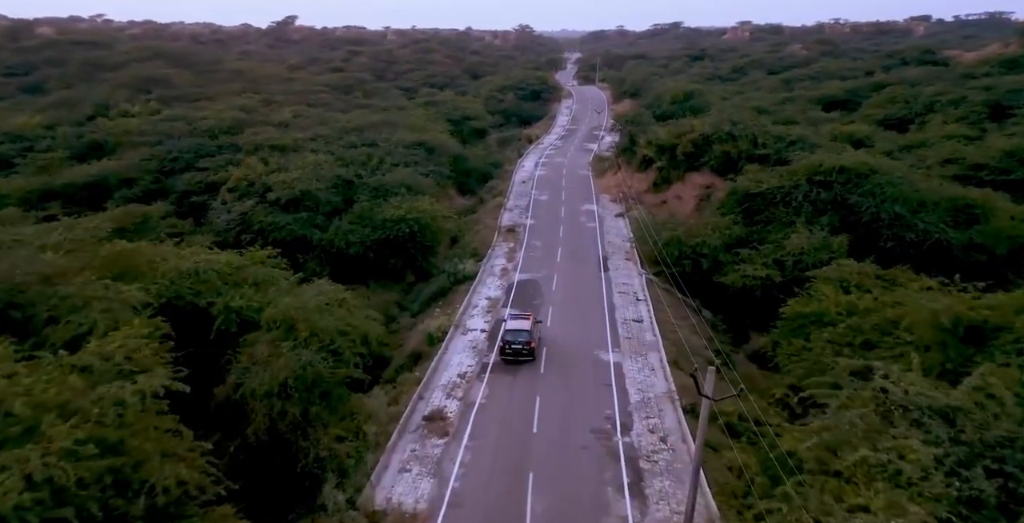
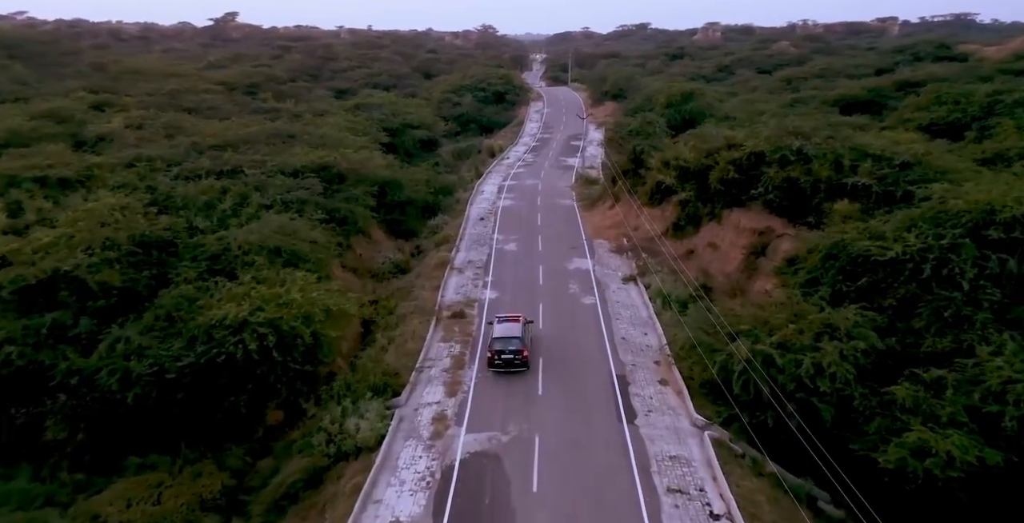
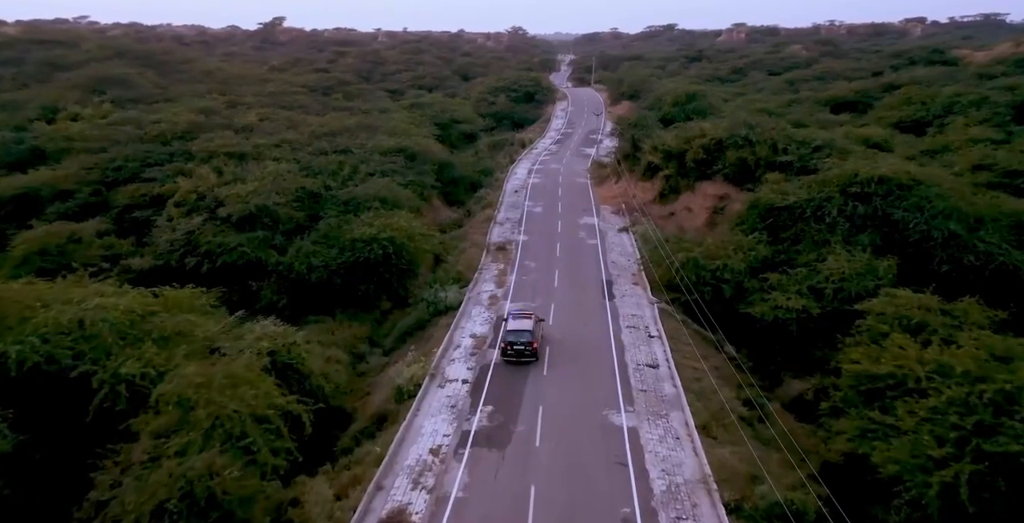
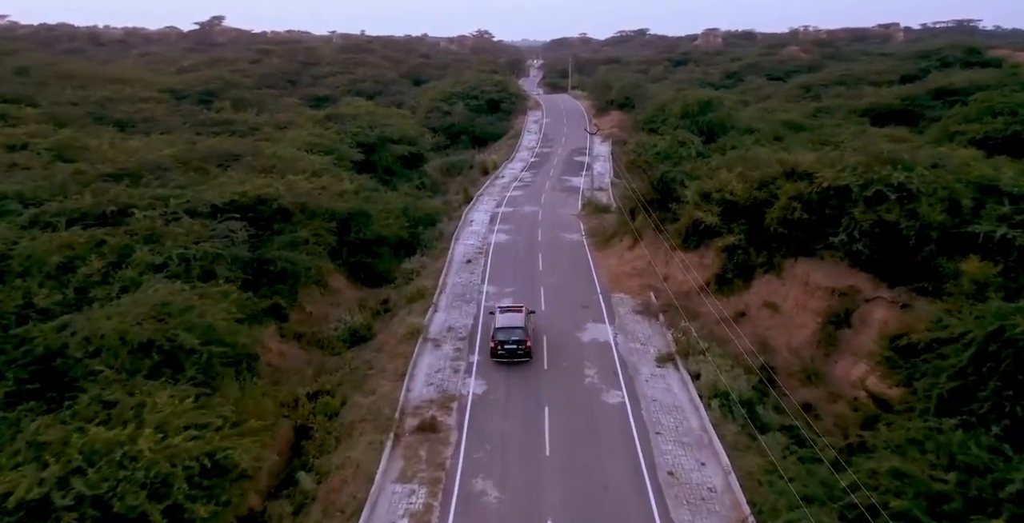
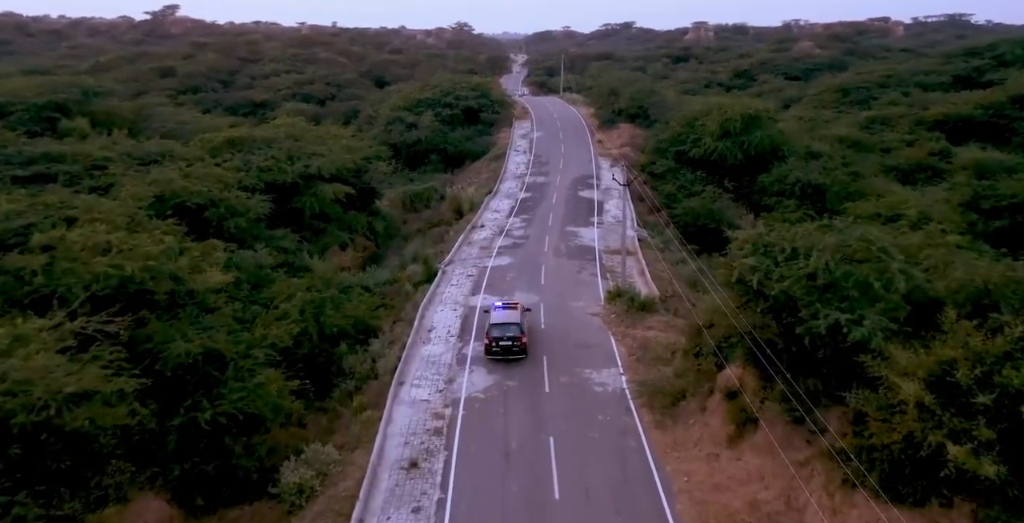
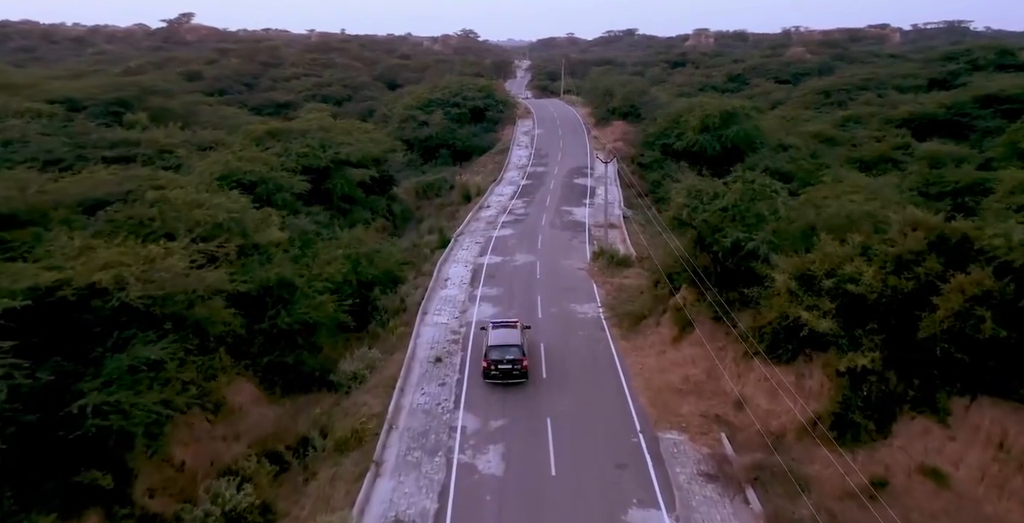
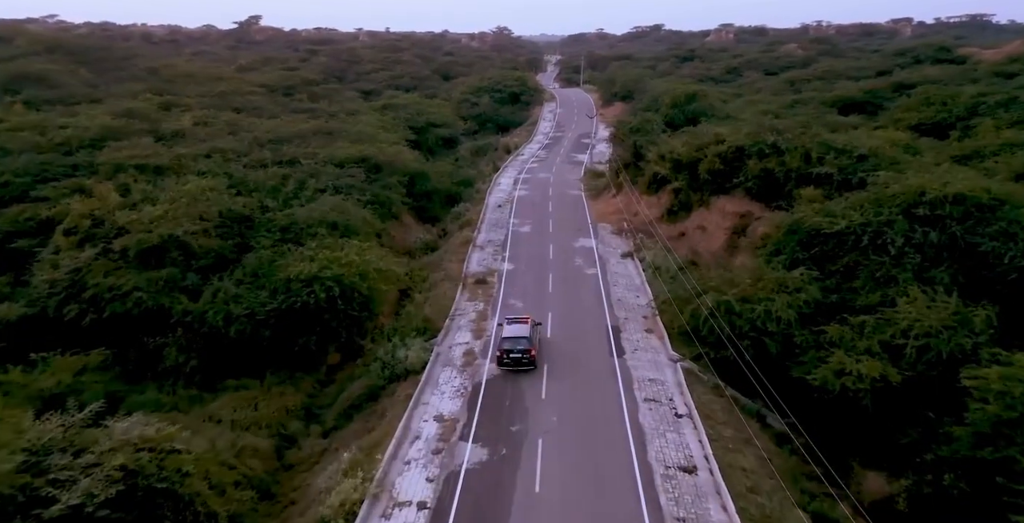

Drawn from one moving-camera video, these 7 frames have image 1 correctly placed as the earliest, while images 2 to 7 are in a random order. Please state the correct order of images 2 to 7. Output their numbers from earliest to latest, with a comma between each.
3, 7, 2, 4, 6, 5
